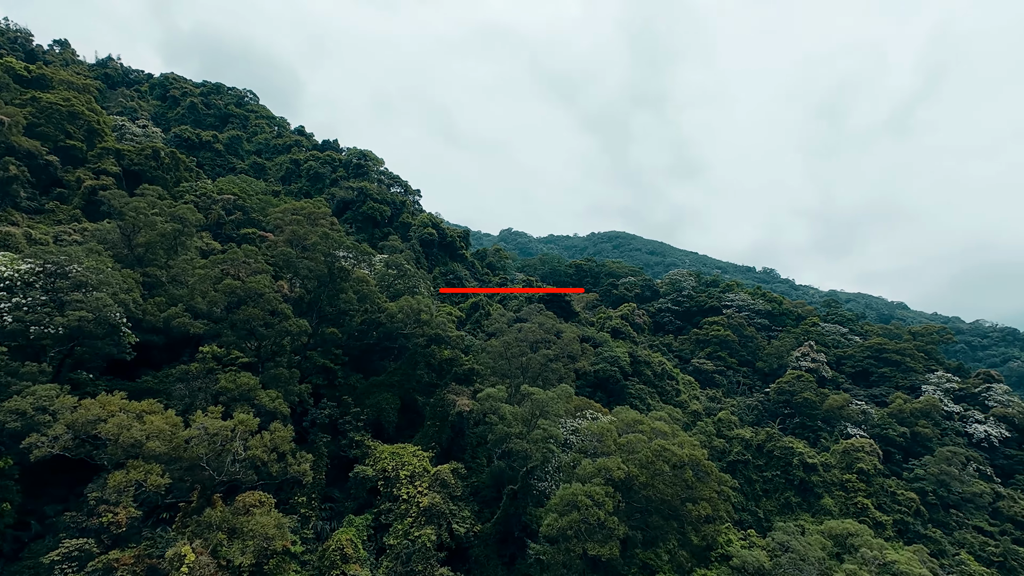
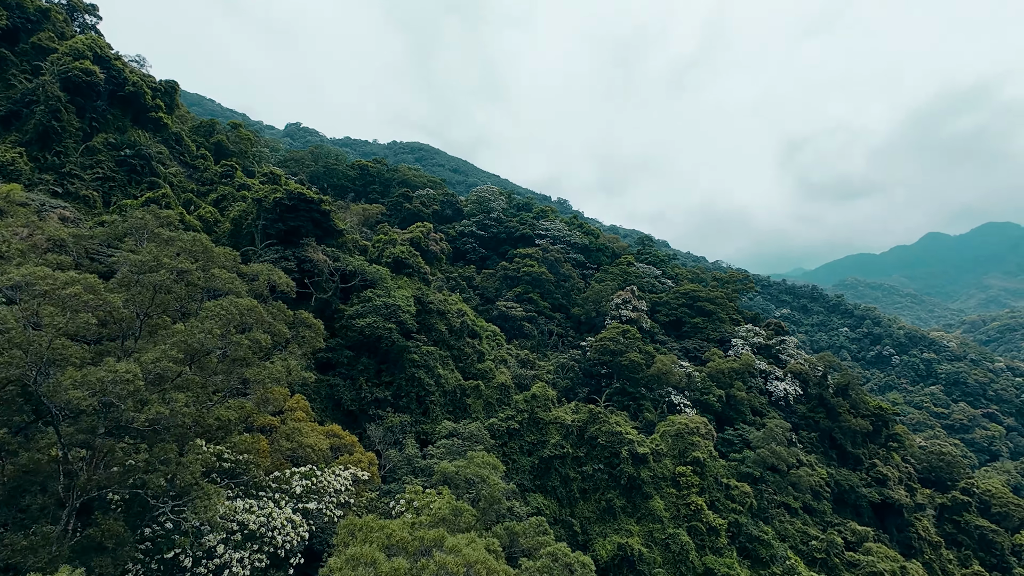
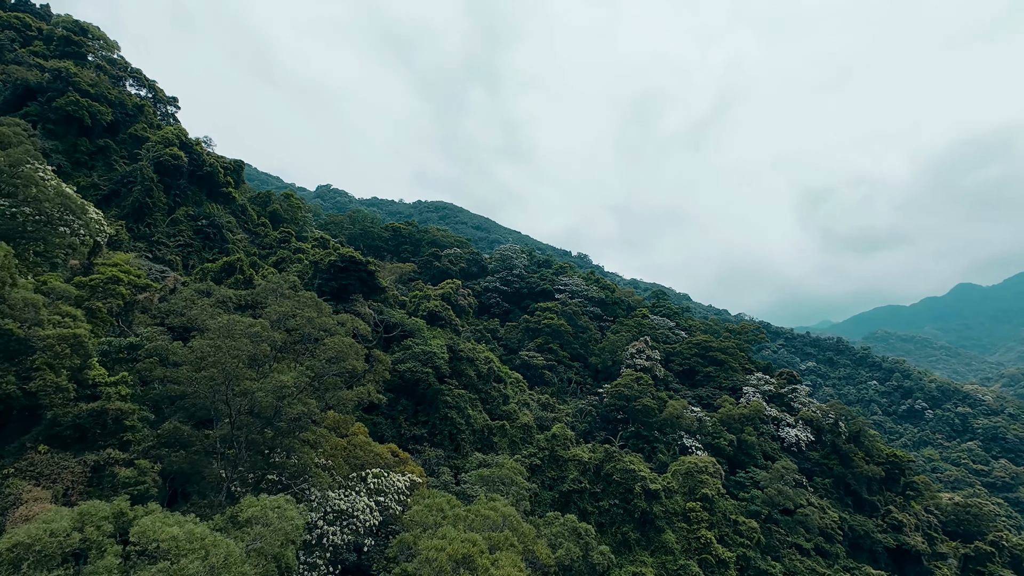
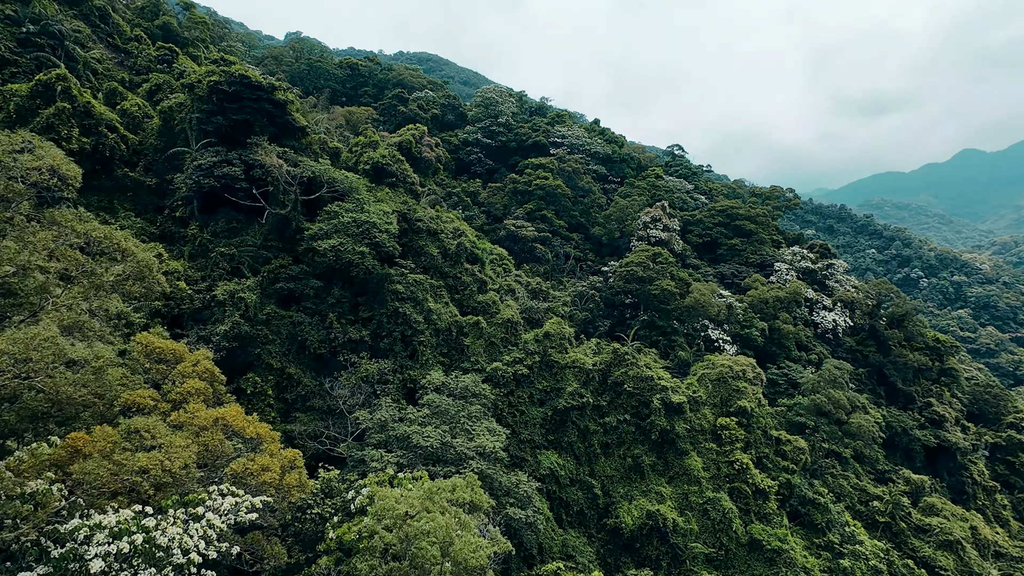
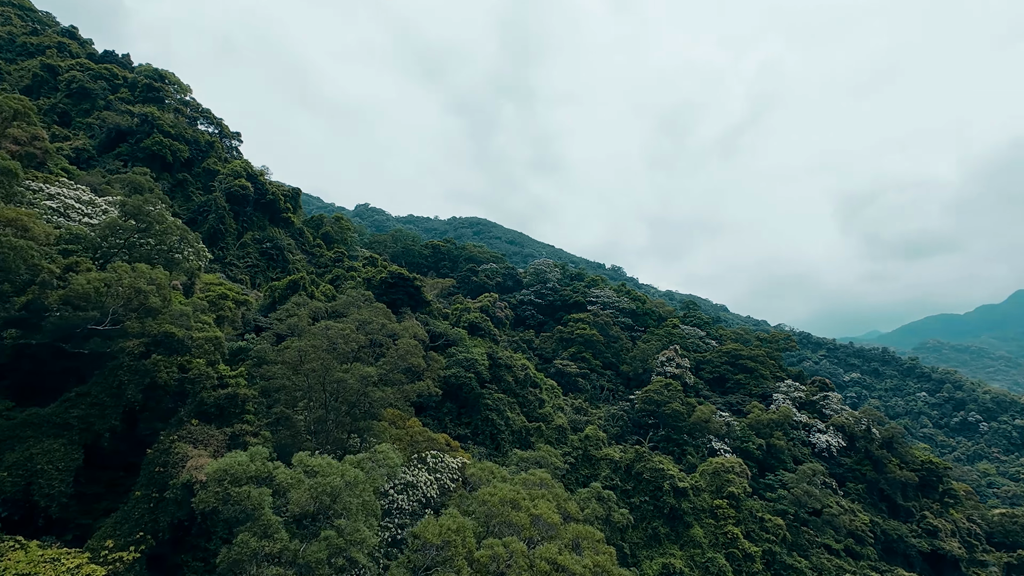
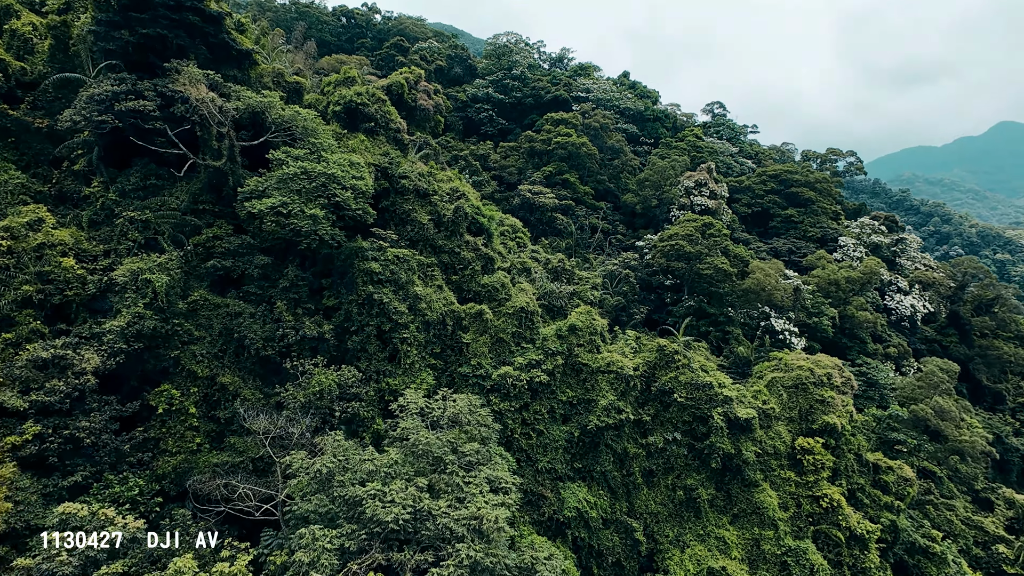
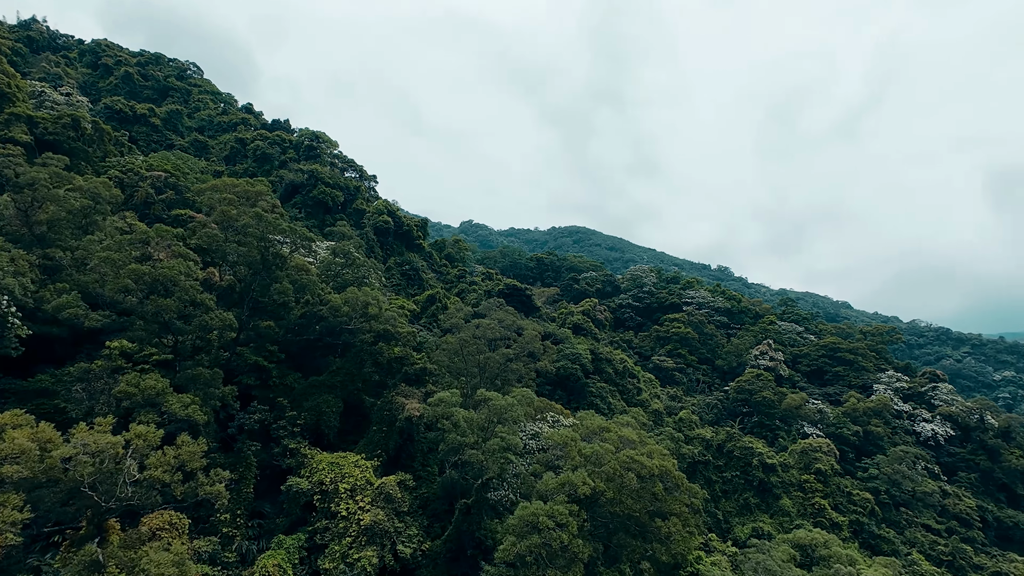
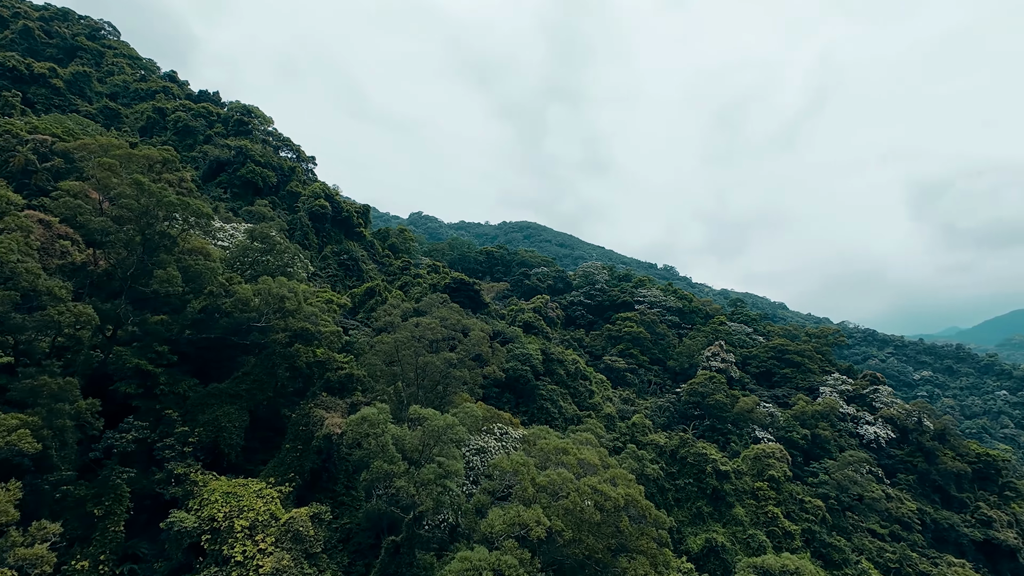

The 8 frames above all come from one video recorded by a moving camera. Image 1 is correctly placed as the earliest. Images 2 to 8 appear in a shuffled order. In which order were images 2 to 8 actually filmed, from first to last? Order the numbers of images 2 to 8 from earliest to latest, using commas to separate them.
7, 8, 5, 3, 2, 4, 6
